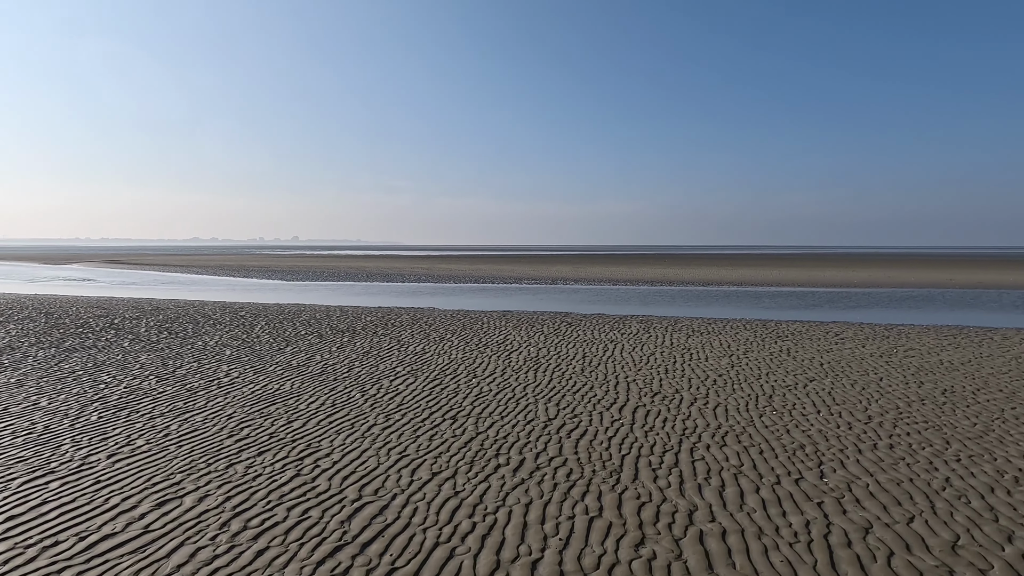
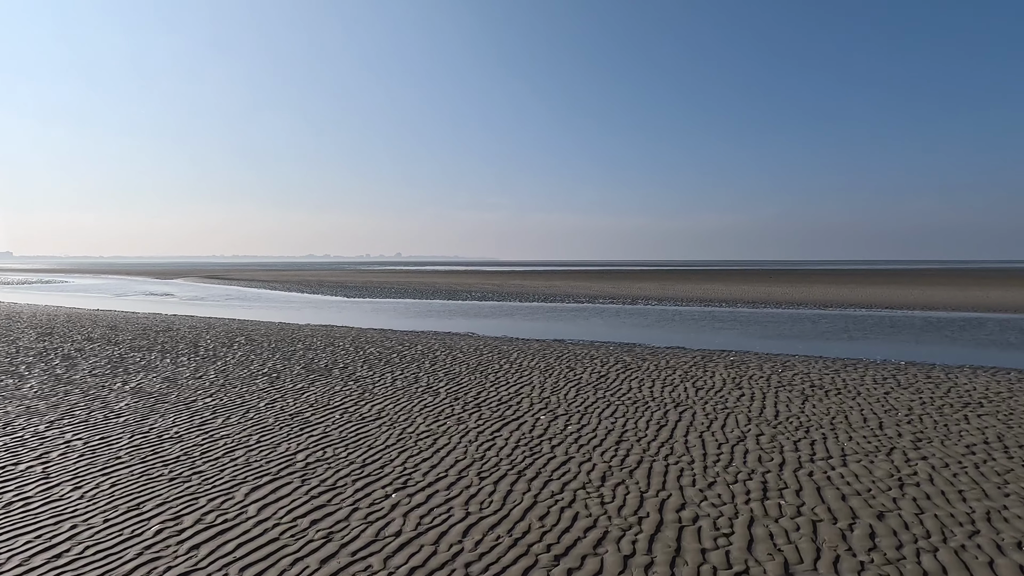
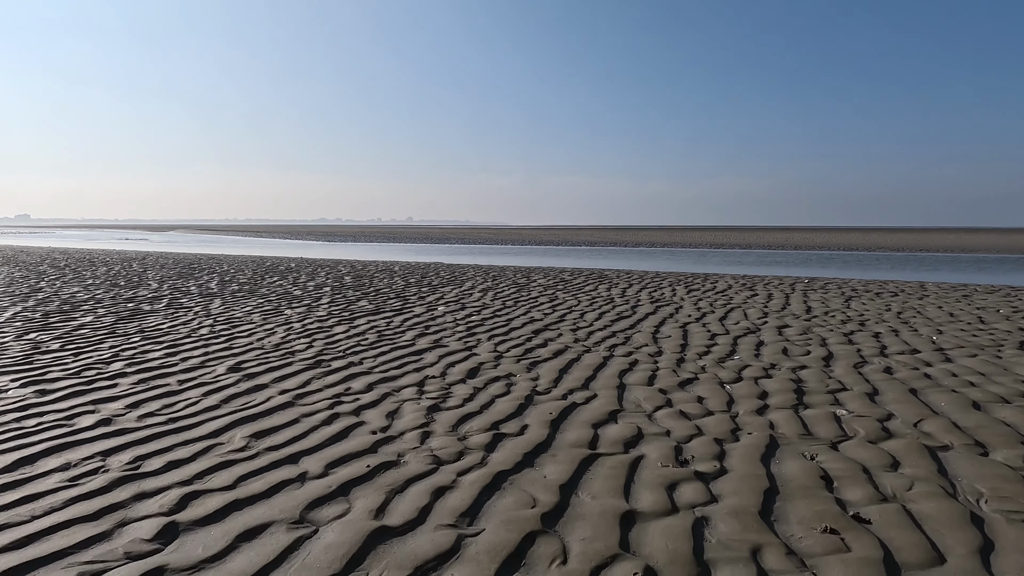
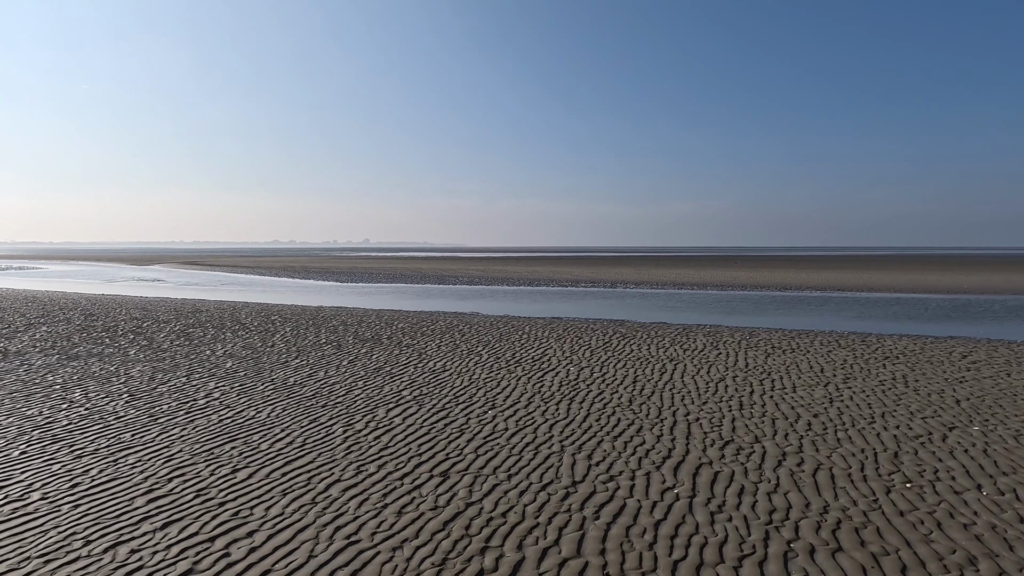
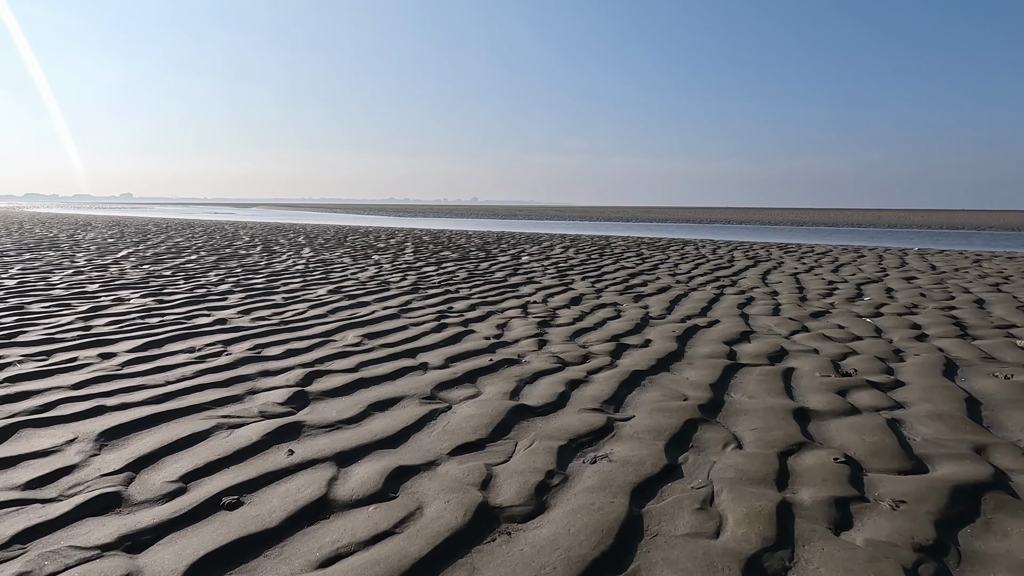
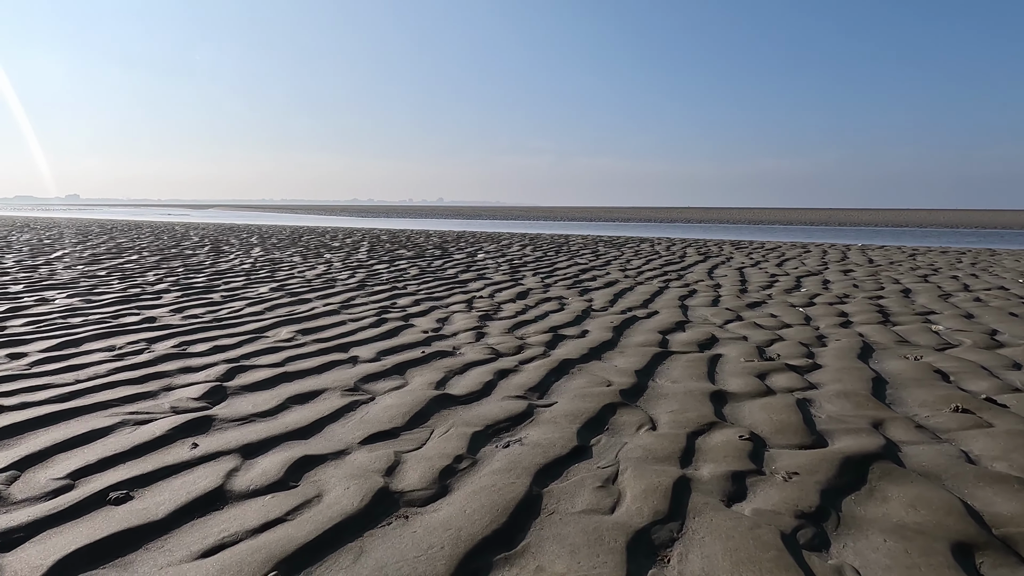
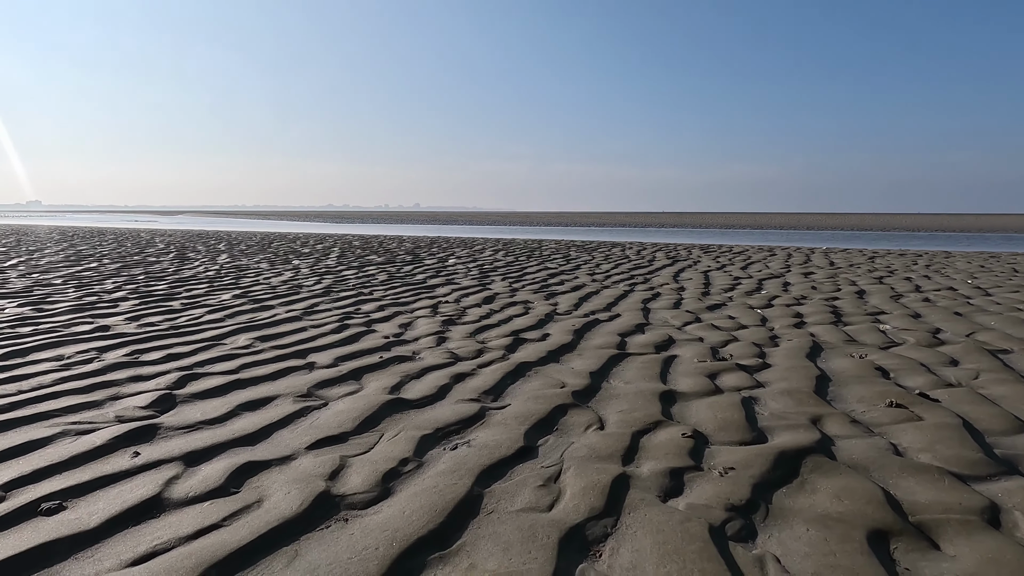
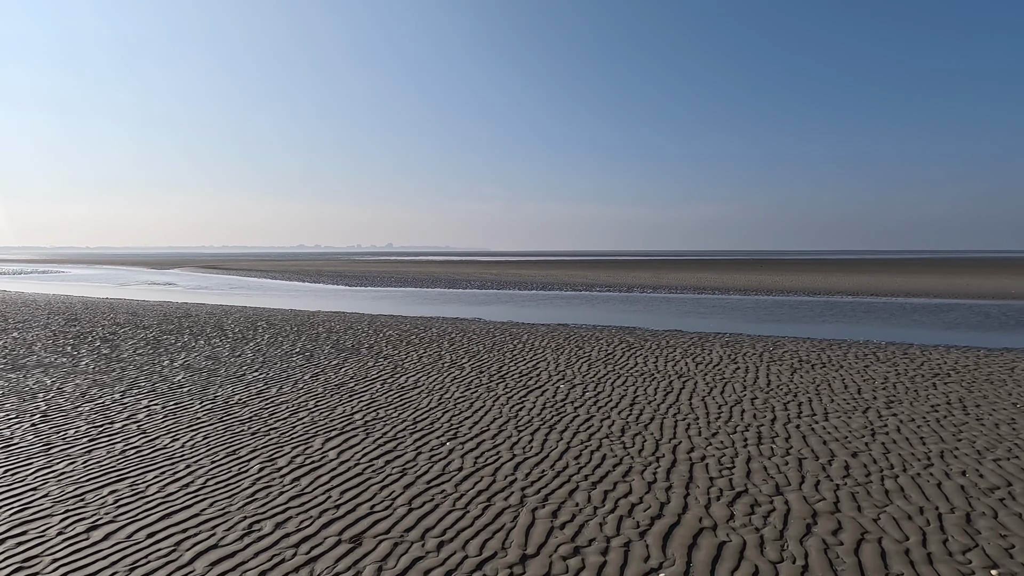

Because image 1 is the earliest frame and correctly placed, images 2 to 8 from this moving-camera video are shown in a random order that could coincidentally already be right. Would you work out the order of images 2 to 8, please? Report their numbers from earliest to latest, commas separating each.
4, 8, 2, 3, 7, 6, 5
